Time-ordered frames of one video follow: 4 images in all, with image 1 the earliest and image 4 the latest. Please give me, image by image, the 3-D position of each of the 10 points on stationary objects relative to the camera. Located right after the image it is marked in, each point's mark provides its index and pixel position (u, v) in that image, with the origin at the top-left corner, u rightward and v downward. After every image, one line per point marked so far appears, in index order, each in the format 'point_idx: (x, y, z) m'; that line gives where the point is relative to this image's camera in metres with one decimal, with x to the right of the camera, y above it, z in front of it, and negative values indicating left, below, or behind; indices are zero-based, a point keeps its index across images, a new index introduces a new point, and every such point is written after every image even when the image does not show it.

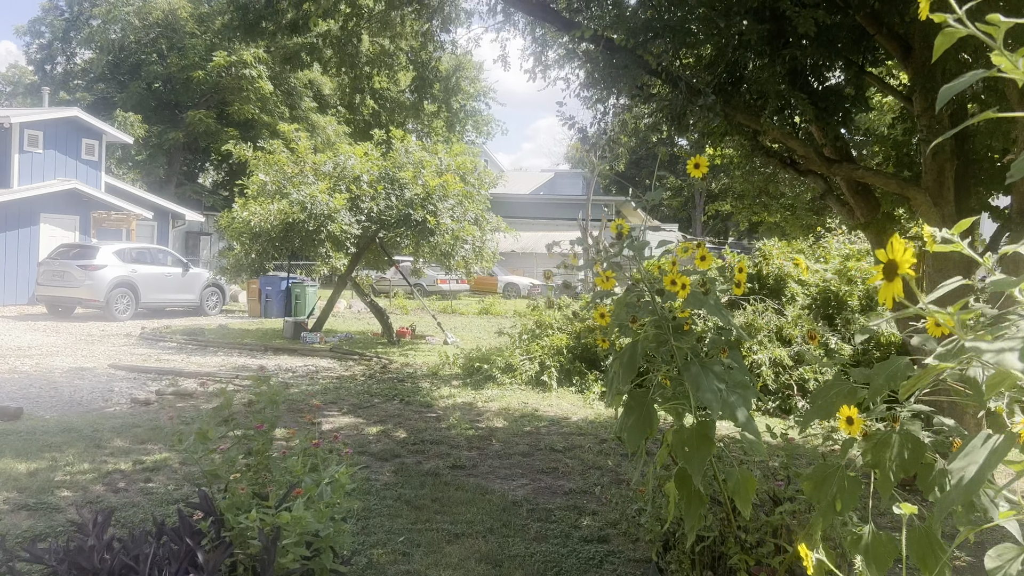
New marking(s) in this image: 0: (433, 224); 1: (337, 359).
0: (-1.0, +0.8, +11.3) m
1: (-2.2, -0.9, +10.9) m
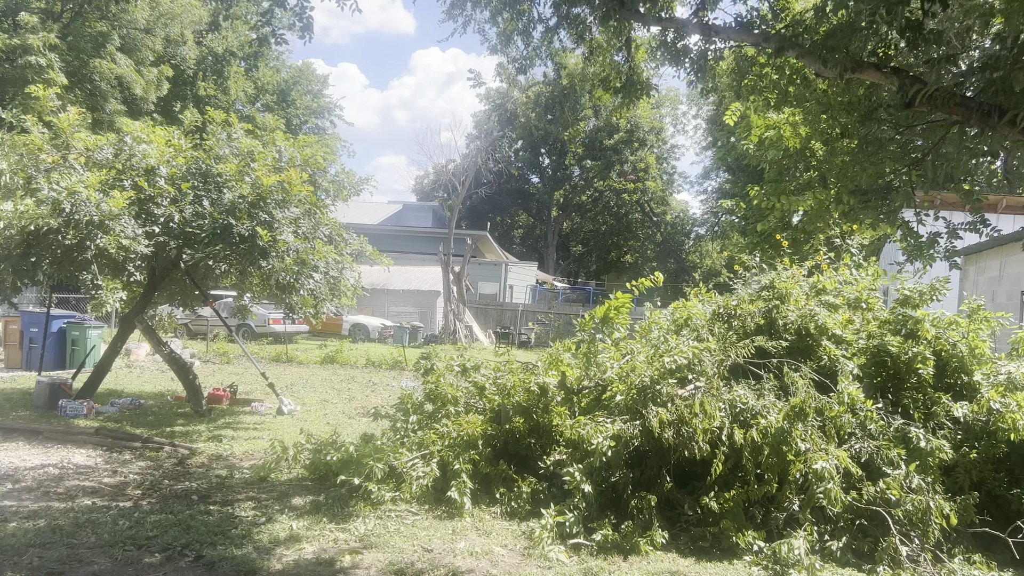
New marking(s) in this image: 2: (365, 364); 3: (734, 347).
0: (-2.1, +0.4, +7.6) m
1: (-3.2, -1.3, +7.0) m
2: (-2.7, -1.4, +16.0) m
3: (+1.4, -0.4, +5.6) m
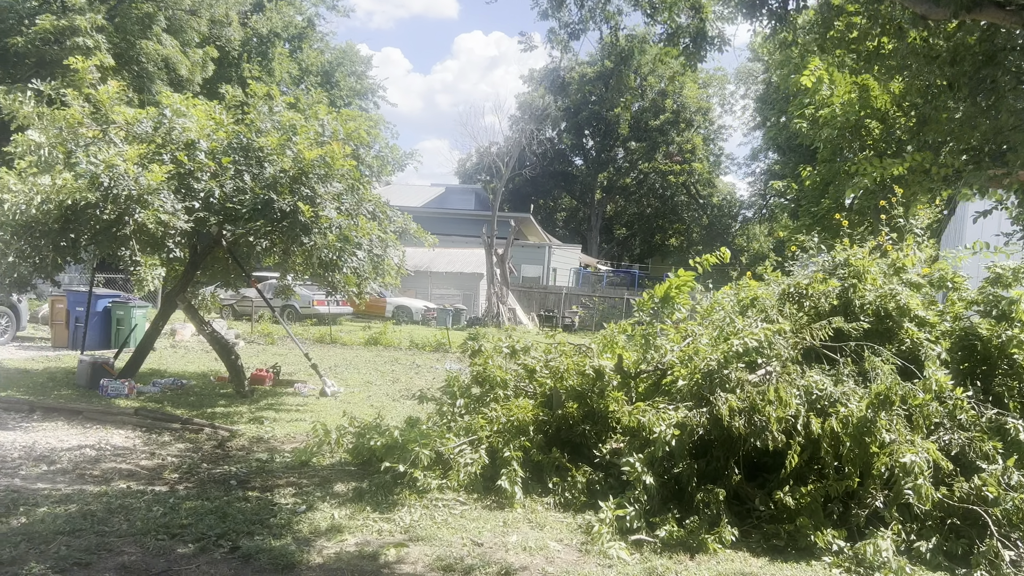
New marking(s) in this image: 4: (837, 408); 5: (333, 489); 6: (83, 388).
0: (-1.7, +0.6, +7.4) m
1: (-2.8, -1.1, +6.8) m
2: (-1.9, -1.0, +15.8) m
3: (+1.7, -0.2, +5.1) m
4: (+1.7, -0.6, +4.5) m
5: (-1.0, -1.2, +5.1) m
6: (-4.1, -1.0, +8.4) m
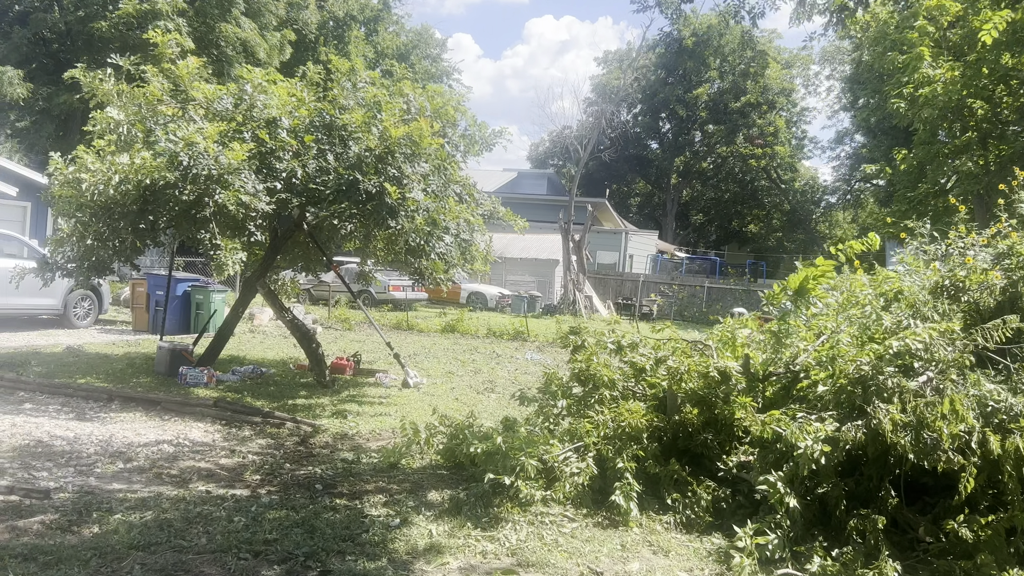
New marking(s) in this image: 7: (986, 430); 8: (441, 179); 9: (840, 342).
0: (-0.9, +0.7, +6.9) m
1: (-2.1, -1.0, +6.4) m
2: (-0.4, -0.8, +15.3) m
3: (+2.3, -0.2, +4.4) m
4: (+2.2, -0.6, +3.8) m
5: (-0.5, -1.1, +4.6) m
6: (-3.2, -0.8, +8.1) m
7: (+2.1, -0.6, +3.8) m
8: (-0.6, +0.9, +7.6) m
9: (+1.7, -0.3, +4.6) m
